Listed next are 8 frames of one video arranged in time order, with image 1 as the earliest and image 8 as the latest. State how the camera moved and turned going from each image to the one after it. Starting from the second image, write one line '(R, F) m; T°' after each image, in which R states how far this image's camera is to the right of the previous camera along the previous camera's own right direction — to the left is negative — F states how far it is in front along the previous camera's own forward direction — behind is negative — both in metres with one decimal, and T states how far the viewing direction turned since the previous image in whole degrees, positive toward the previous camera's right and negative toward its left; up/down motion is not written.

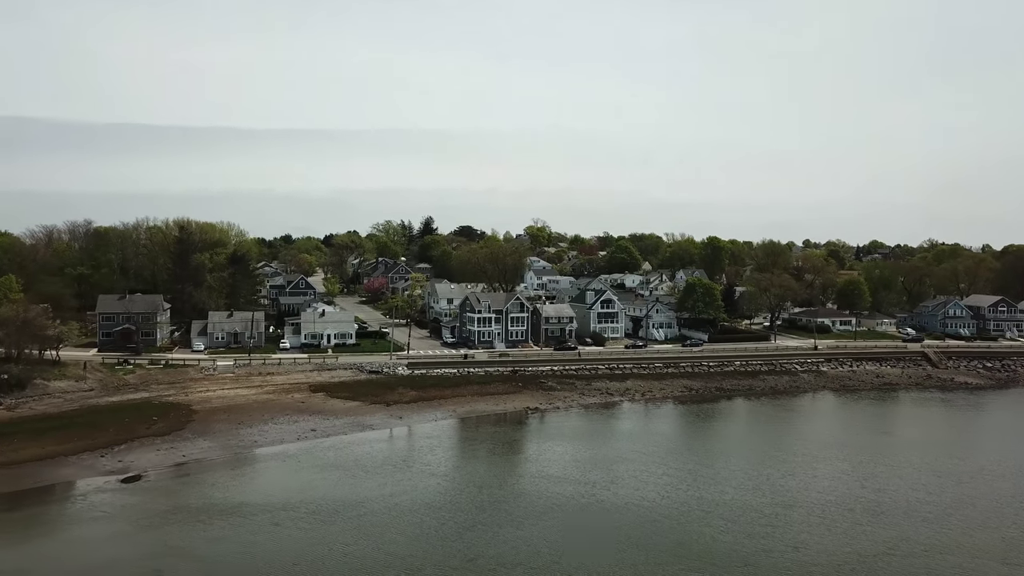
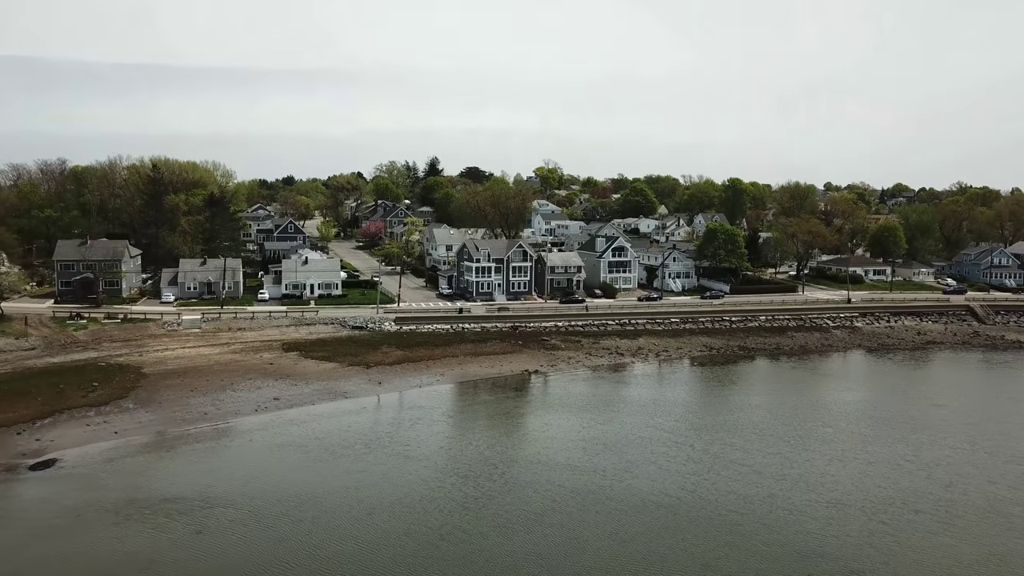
(+0.8, +6.7) m; -1°
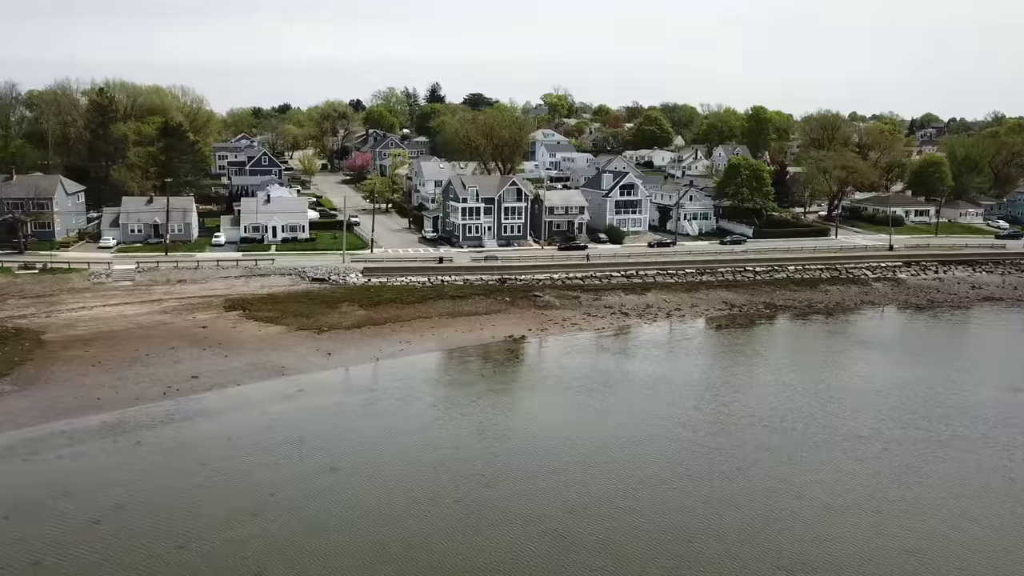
(+1.5, +8.1) m; -1°
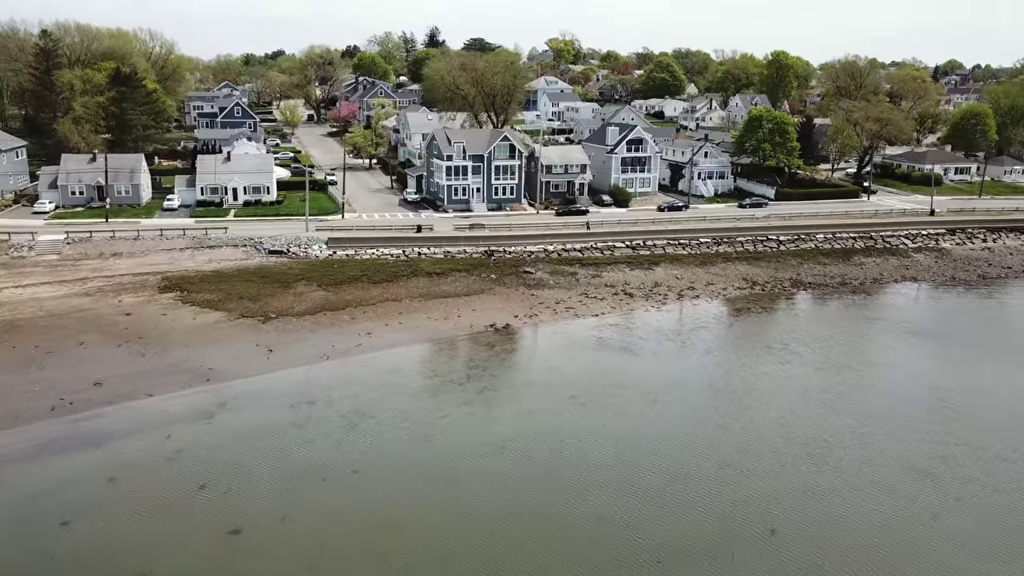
(+1.1, +6.3) m; -1°
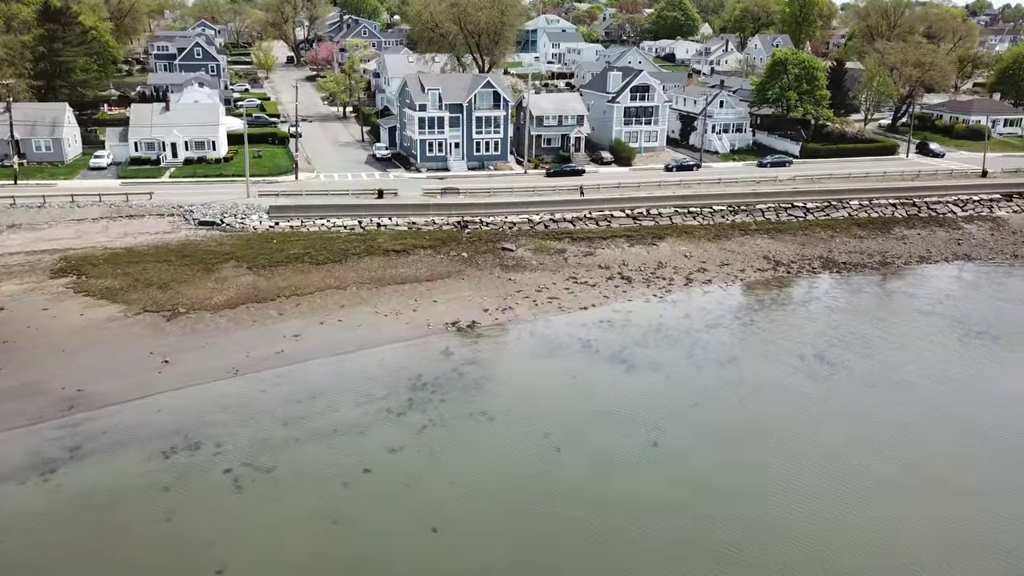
(+1.4, +6.5) m; -1°
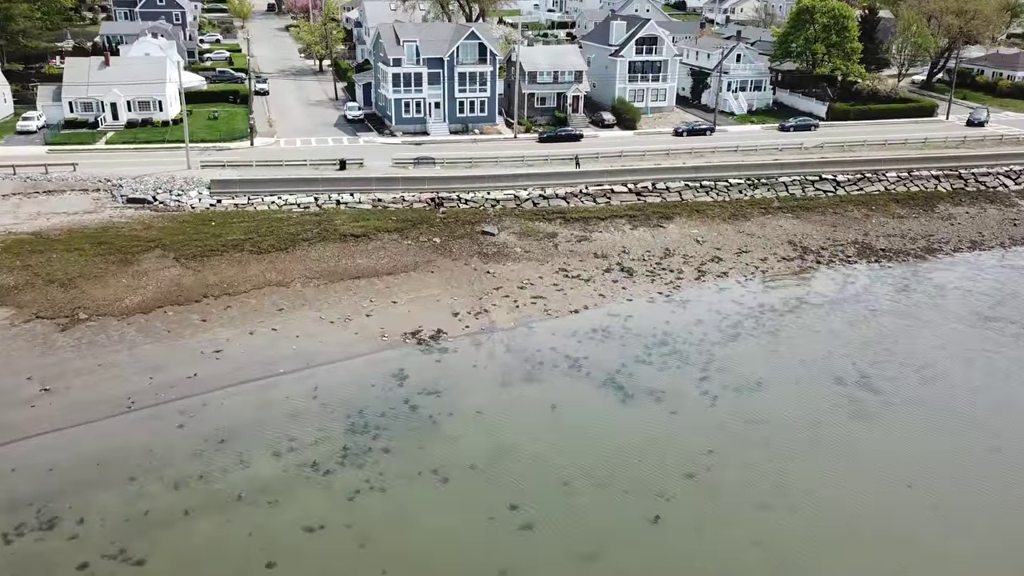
(+0.9, +4.9) m; 0°
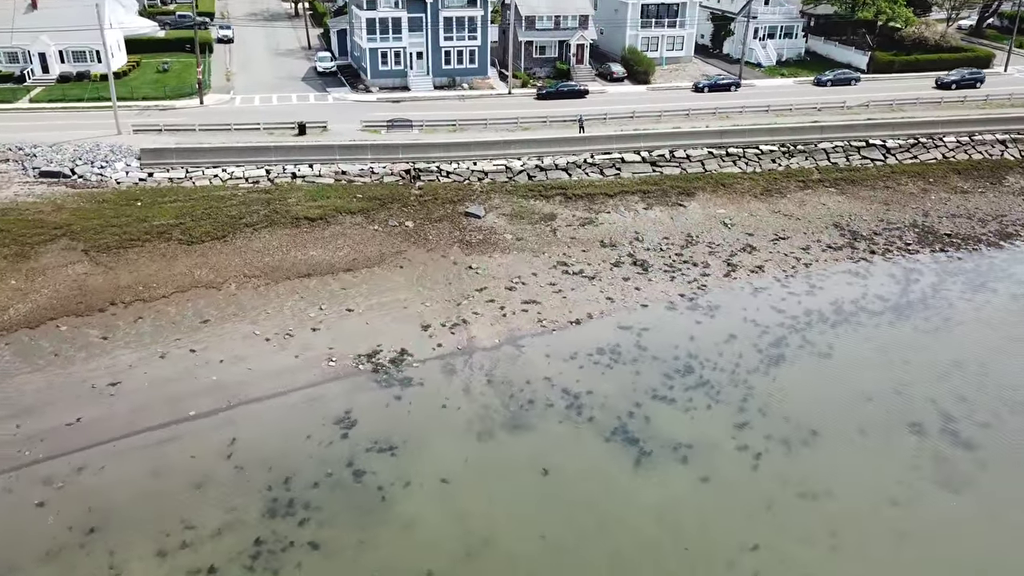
(+0.5, +4.8) m; 0°
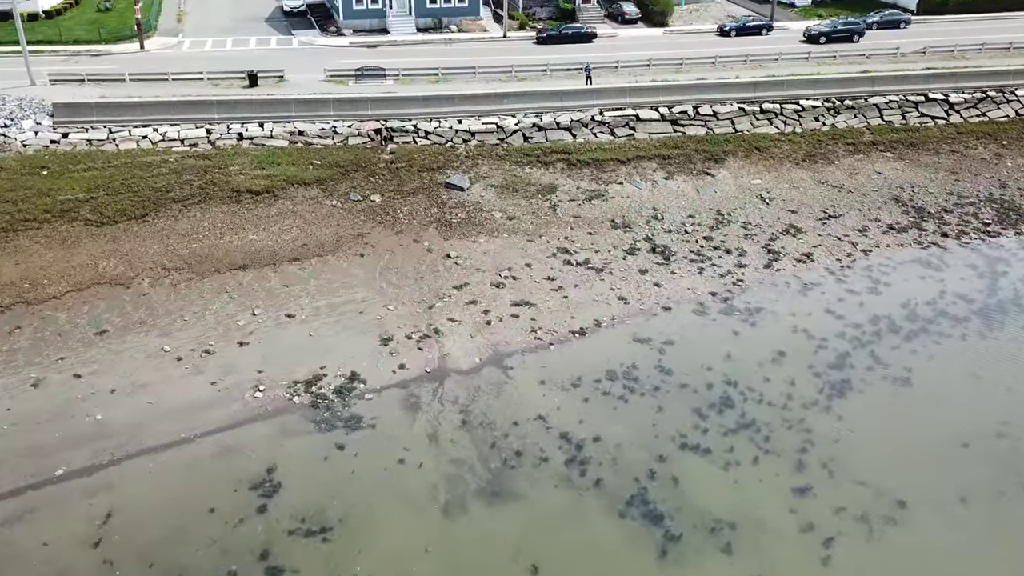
(+0.3, +4.2) m; 0°
